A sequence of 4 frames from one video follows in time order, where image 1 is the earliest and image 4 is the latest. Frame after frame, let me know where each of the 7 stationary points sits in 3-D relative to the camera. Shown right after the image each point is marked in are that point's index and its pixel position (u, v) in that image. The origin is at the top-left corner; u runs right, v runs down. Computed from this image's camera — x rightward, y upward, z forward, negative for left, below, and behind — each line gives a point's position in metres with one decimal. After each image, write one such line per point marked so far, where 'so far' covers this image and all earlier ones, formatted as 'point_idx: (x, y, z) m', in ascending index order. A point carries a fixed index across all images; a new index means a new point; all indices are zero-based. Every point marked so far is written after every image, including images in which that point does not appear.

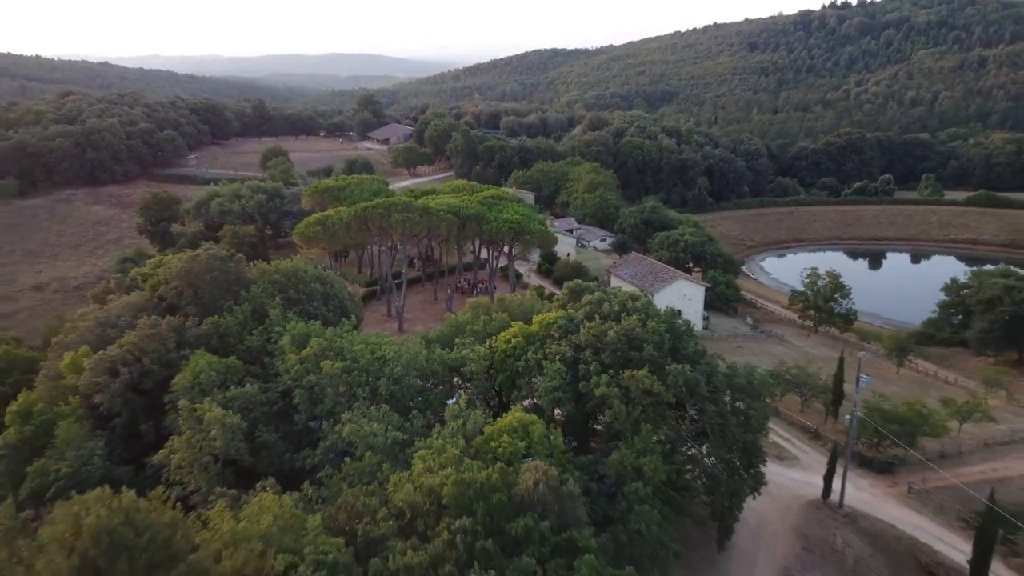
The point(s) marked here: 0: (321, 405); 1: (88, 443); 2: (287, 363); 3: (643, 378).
0: (-3.4, -2.0, +16.3) m
1: (-7.7, -2.8, +17.3) m
2: (-4.1, -1.4, +17.7) m
3: (+2.1, -1.5, +16.0) m
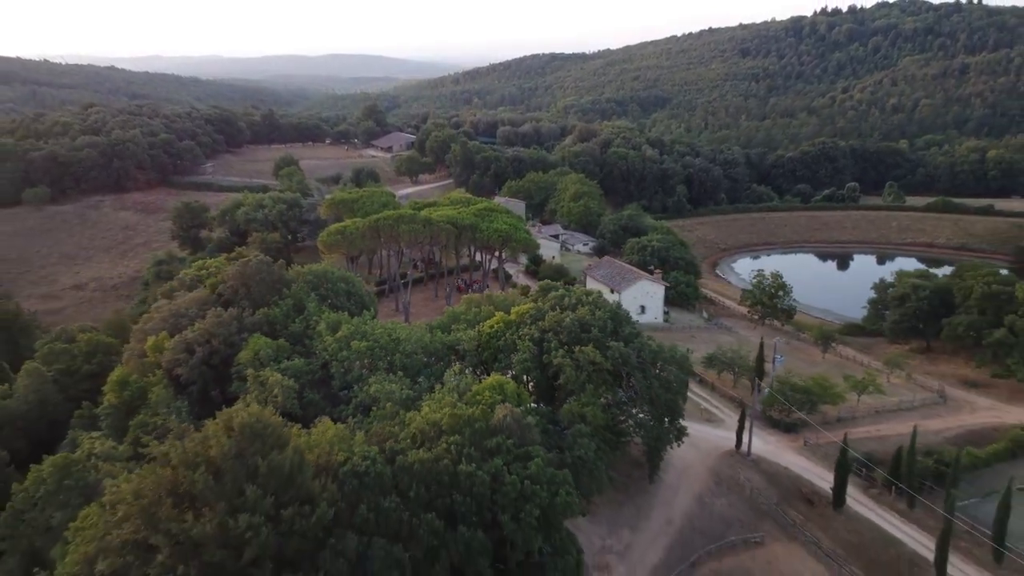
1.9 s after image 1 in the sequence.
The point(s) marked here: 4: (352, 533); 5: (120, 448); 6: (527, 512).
0: (-3.8, -2.0, +22.1) m
1: (-8.1, -2.7, +23.0) m
2: (-4.5, -1.4, +23.4) m
3: (+1.7, -1.4, +21.7) m
4: (-2.4, -3.6, +14.3) m
5: (-8.2, -3.3, +19.8) m
6: (+0.2, -3.7, +16.1) m
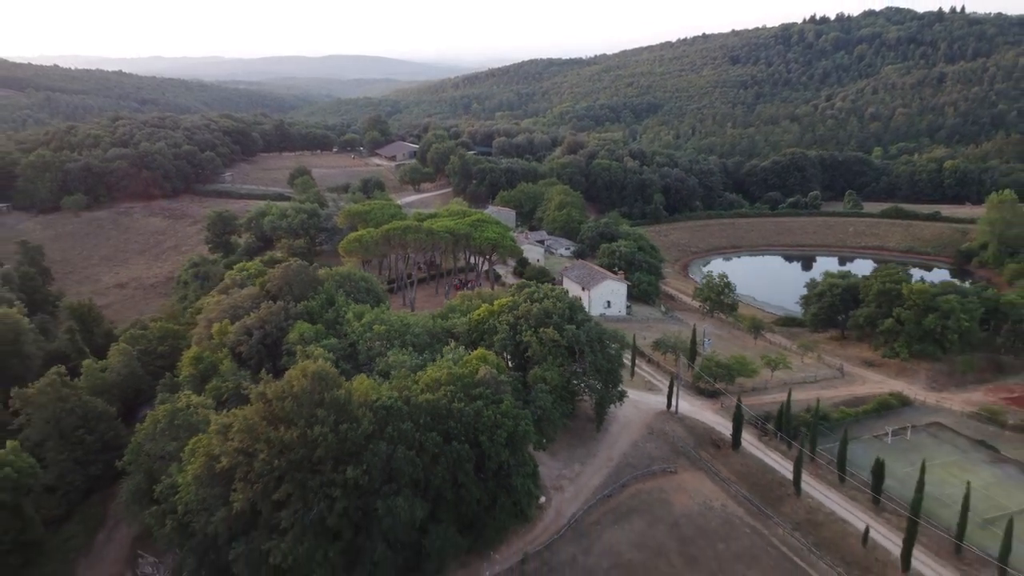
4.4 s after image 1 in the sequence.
0: (-4.3, -1.9, +29.7) m
1: (-8.7, -2.7, +30.6) m
2: (-5.1, -1.3, +31.0) m
3: (+1.1, -1.4, +29.4) m
4: (-2.9, -3.5, +21.9) m
5: (-8.7, -3.3, +27.4) m
6: (-0.4, -3.6, +23.7) m
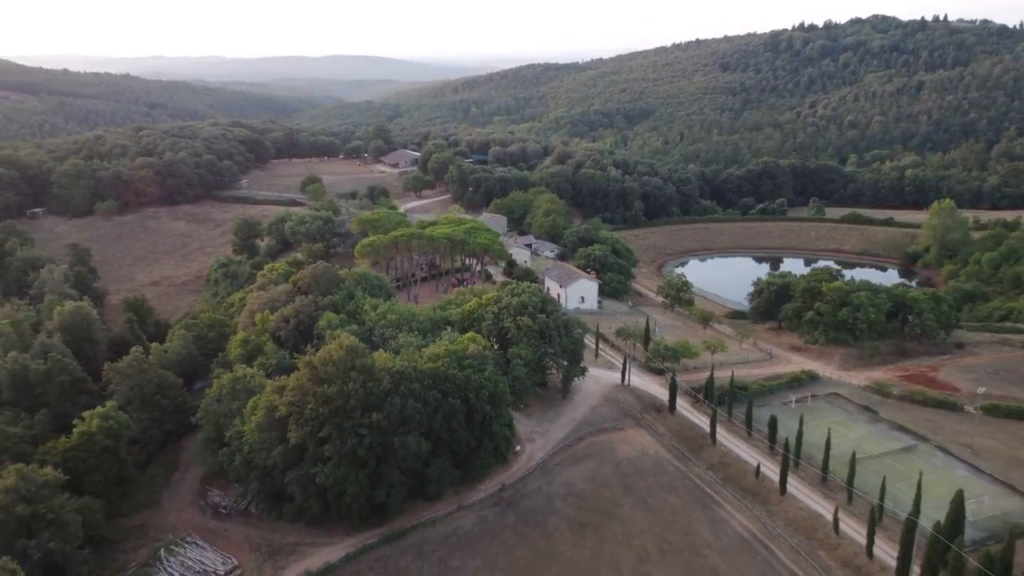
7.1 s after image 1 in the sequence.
0: (-5.0, -1.8, +37.7) m
1: (-9.3, -2.5, +38.6) m
2: (-5.7, -1.2, +39.0) m
3: (+0.5, -1.2, +37.4) m
4: (-3.6, -3.4, +29.9) m
5: (-9.4, -3.1, +35.5) m
6: (-1.0, -3.5, +31.8) m
